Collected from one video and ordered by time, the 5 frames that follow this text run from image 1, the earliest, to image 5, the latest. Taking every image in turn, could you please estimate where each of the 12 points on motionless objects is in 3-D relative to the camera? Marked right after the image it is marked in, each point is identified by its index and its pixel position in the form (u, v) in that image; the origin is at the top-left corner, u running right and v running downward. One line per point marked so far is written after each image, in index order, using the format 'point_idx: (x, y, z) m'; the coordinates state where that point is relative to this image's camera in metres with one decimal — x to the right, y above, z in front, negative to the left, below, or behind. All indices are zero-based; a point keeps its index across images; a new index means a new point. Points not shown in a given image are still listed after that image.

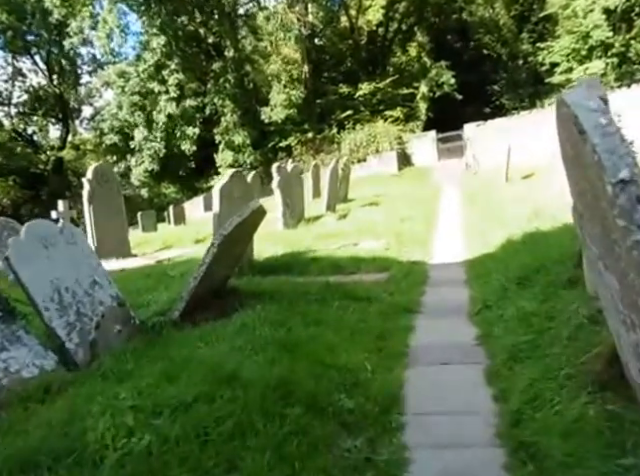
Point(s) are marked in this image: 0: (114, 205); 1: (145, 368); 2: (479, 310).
0: (-3.9, +0.6, +9.6) m
1: (-1.2, -1.0, +3.6) m
2: (+1.4, -0.6, +4.6) m
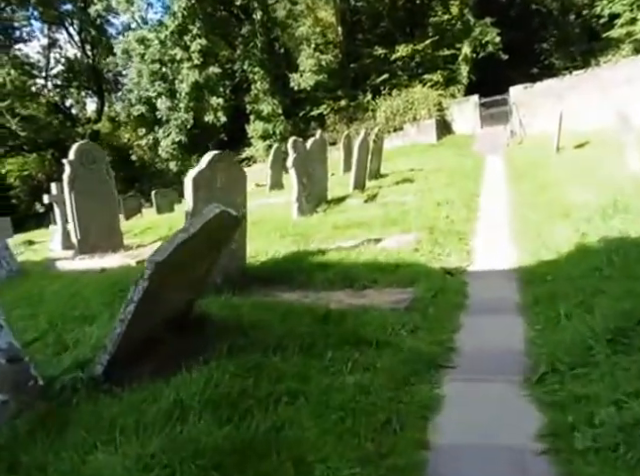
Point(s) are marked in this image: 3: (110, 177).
0: (-3.6, +0.8, +8.3) m
1: (-1.4, -1.2, +2.2) m
2: (+1.3, -0.8, +3.0) m
3: (-3.5, +1.0, +8.4) m
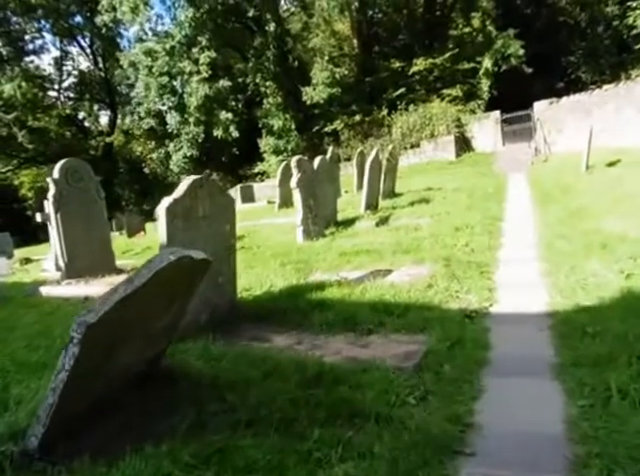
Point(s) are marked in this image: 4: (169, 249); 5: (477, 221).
0: (-3.5, +0.4, +7.8) m
1: (-1.5, -1.4, +1.5) m
2: (+1.2, -1.1, +2.3) m
3: (-3.4, +0.6, +7.9) m
4: (-0.8, -0.1, +3.1) m
5: (+2.6, +0.3, +8.4) m
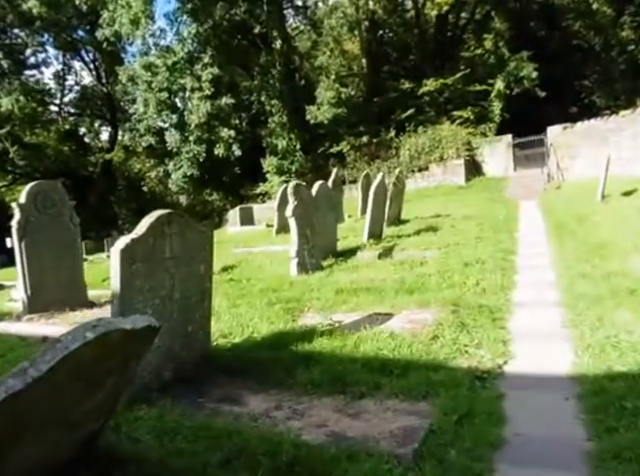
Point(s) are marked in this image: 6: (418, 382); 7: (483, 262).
0: (-3.5, 0.0, +7.2) m
1: (-1.7, -1.6, +0.9) m
2: (+1.1, -1.3, +1.6) m
3: (-3.4, +0.3, +7.3) m
4: (-0.9, -0.3, +2.5) m
5: (+2.6, -0.3, +7.8) m
6: (+0.7, -1.0, +3.7) m
7: (+2.4, -0.3, +7.5) m
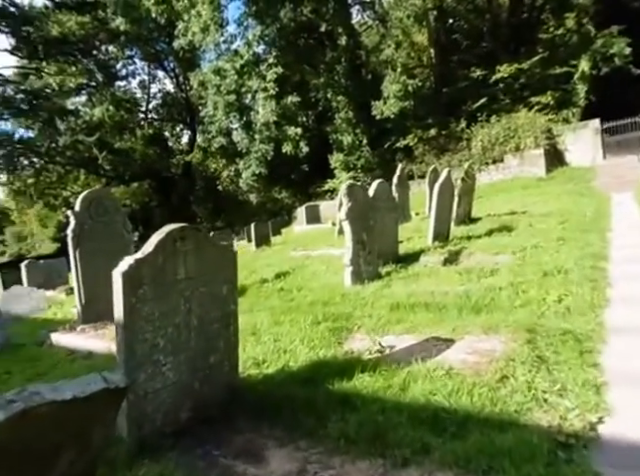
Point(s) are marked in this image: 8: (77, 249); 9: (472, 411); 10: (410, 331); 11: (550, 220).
0: (-2.8, -0.1, +6.9) m
1: (-1.9, -1.8, +0.4) m
2: (+0.9, -1.5, +0.7) m
3: (-2.7, +0.1, +7.0) m
4: (-0.9, -0.5, +1.9) m
5: (+3.3, -0.3, +6.6) m
6: (+0.9, -1.2, +2.8) m
7: (+3.1, -0.4, +6.4) m
8: (-3.2, -0.1, +6.7) m
9: (+1.0, -1.1, +3.2) m
10: (+0.9, -0.9, +5.0) m
11: (+4.7, +0.4, +10.4) m
